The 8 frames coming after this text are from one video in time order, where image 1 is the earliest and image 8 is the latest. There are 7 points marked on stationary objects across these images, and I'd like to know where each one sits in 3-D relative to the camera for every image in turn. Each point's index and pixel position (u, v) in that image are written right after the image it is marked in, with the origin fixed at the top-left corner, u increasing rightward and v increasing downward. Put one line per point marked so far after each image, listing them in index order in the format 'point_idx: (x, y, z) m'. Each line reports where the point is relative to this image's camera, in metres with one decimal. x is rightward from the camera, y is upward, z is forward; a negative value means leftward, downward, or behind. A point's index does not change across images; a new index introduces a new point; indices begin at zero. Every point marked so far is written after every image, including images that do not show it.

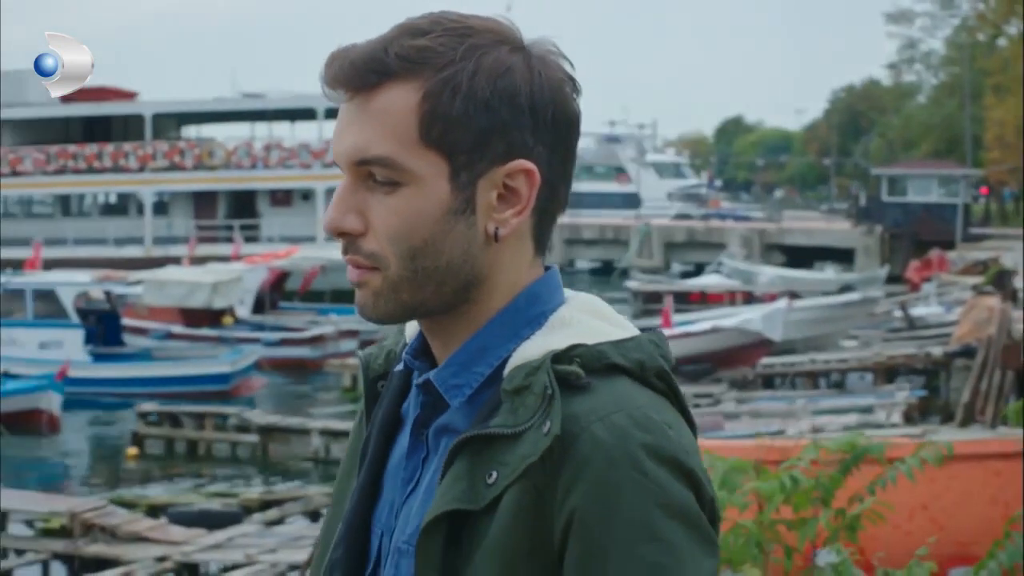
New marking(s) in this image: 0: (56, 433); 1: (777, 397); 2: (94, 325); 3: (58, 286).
0: (-3.8, -1.2, +16.0) m
1: (+2.1, -0.9, +14.7) m
2: (-3.9, -0.4, +17.8) m
3: (-4.1, 0.0, +17.3) m
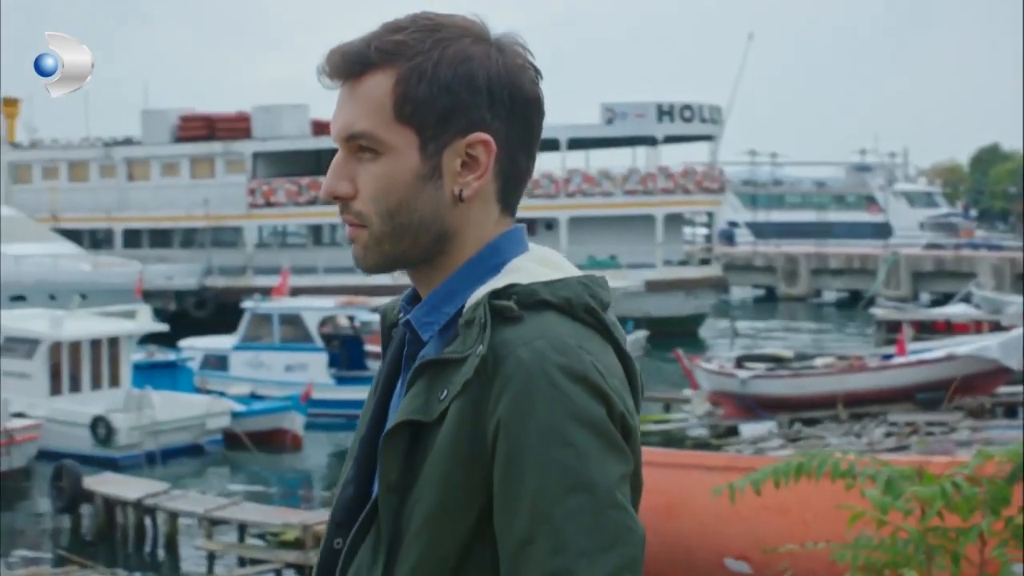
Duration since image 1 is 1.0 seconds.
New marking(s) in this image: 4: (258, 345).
0: (-1.9, -1.4, +16.6) m
1: (+3.8, -1.0, +14.5) m
2: (-1.7, -0.6, +18.5) m
3: (-2.0, -0.2, +17.9) m
4: (-2.4, -0.6, +18.2) m
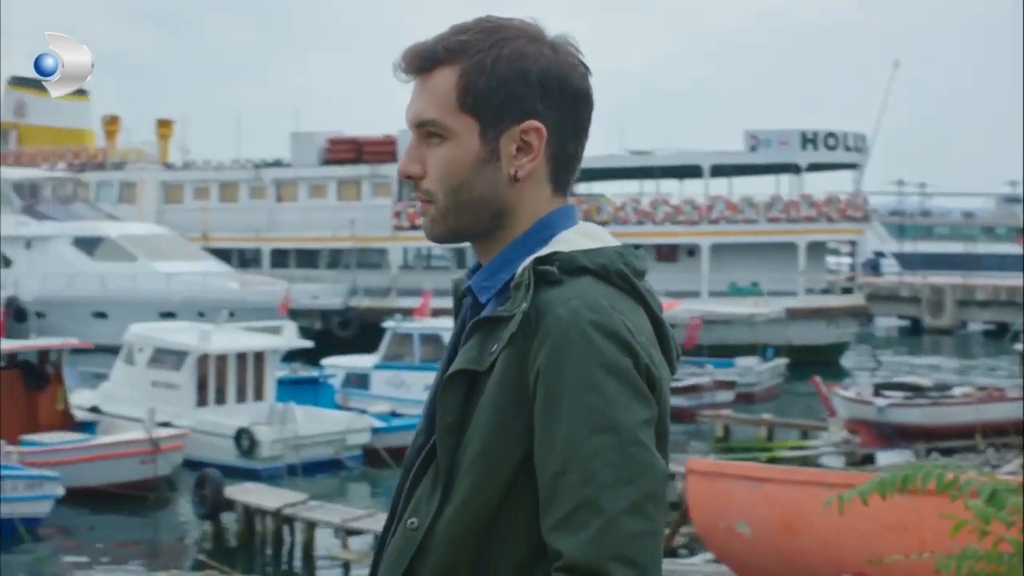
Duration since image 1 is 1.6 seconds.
0: (-0.7, -1.6, +16.9) m
1: (+4.8, -1.3, +14.4) m
2: (-0.4, -0.8, +18.8) m
3: (-0.7, -0.4, +18.3) m
4: (-1.1, -0.7, +18.6) m
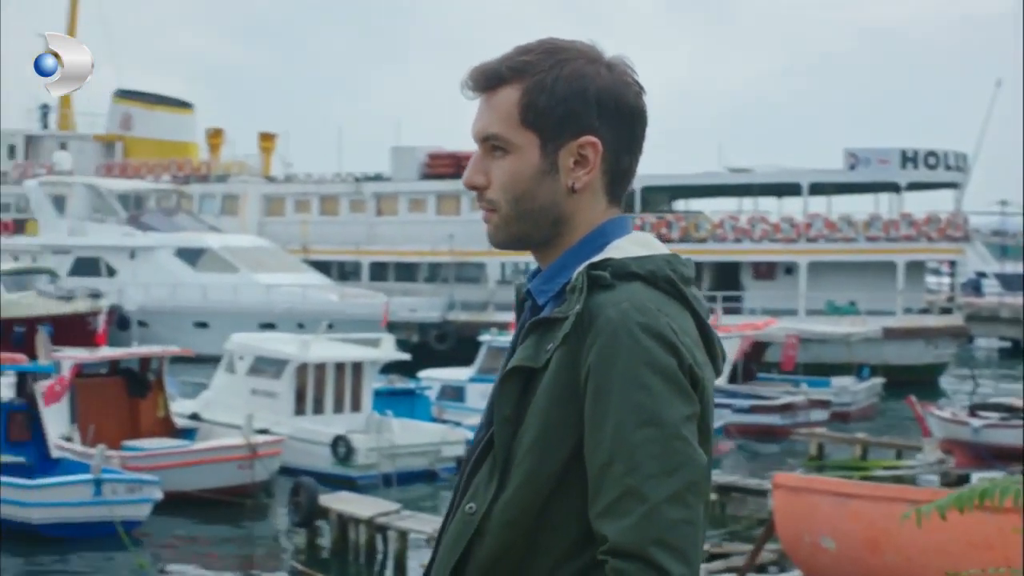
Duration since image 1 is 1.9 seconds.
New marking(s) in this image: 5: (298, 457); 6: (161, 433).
0: (+0.1, -1.7, +17.1) m
1: (+5.5, -1.4, +14.3) m
2: (+0.5, -0.9, +18.9) m
3: (+0.2, -0.5, +18.4) m
4: (-0.2, -0.9, +18.7) m
5: (-1.9, -1.5, +16.9) m
6: (-3.2, -1.4, +17.4) m
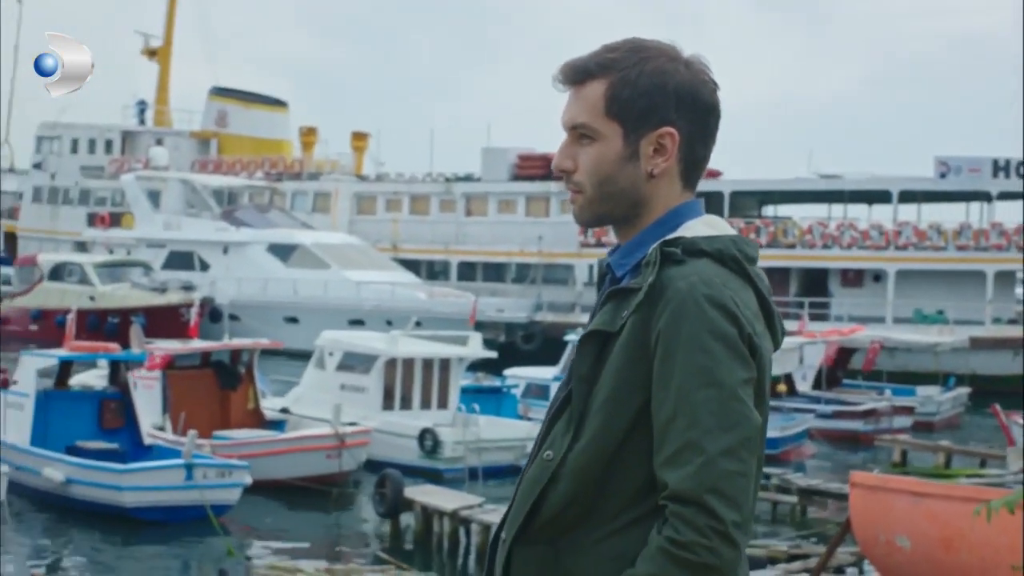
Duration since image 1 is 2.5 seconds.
0: (+0.9, -1.7, +17.3) m
1: (+6.1, -1.5, +14.3) m
2: (+1.4, -0.9, +19.1) m
3: (+1.1, -0.5, +18.6) m
4: (+0.6, -0.9, +19.0) m
5: (-1.2, -1.5, +17.2) m
6: (-2.4, -1.3, +17.7) m
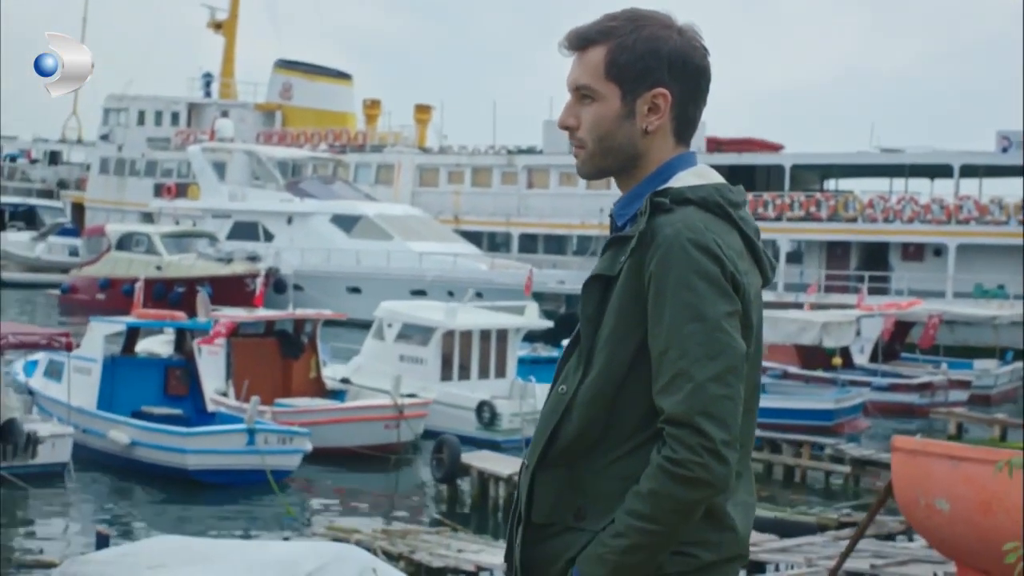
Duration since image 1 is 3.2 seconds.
0: (+1.4, -1.4, +17.6) m
1: (+6.5, -1.3, +14.4) m
2: (+2.0, -0.6, +19.3) m
3: (+1.6, -0.2, +18.9) m
4: (+1.2, -0.6, +19.2) m
5: (-0.6, -1.2, +17.6) m
6: (-1.9, -1.0, +18.1) m
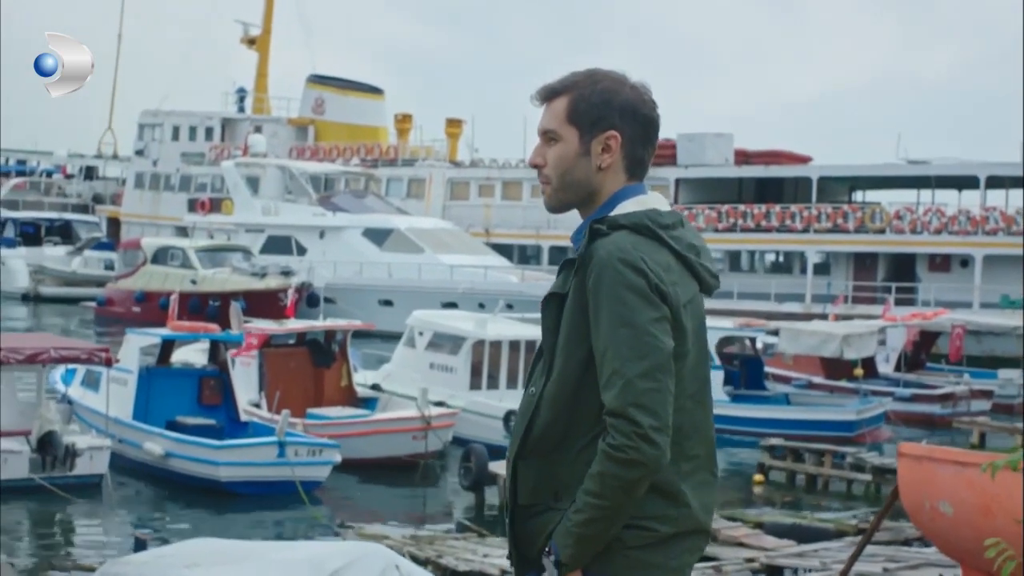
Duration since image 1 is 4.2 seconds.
0: (+1.6, -1.5, +17.9) m
1: (+6.7, -1.4, +14.7) m
2: (+2.2, -0.8, +19.7) m
3: (+1.9, -0.4, +19.3) m
4: (+1.5, -0.7, +19.6) m
5: (-0.4, -1.3, +18.0) m
6: (-1.6, -1.1, +18.6) m
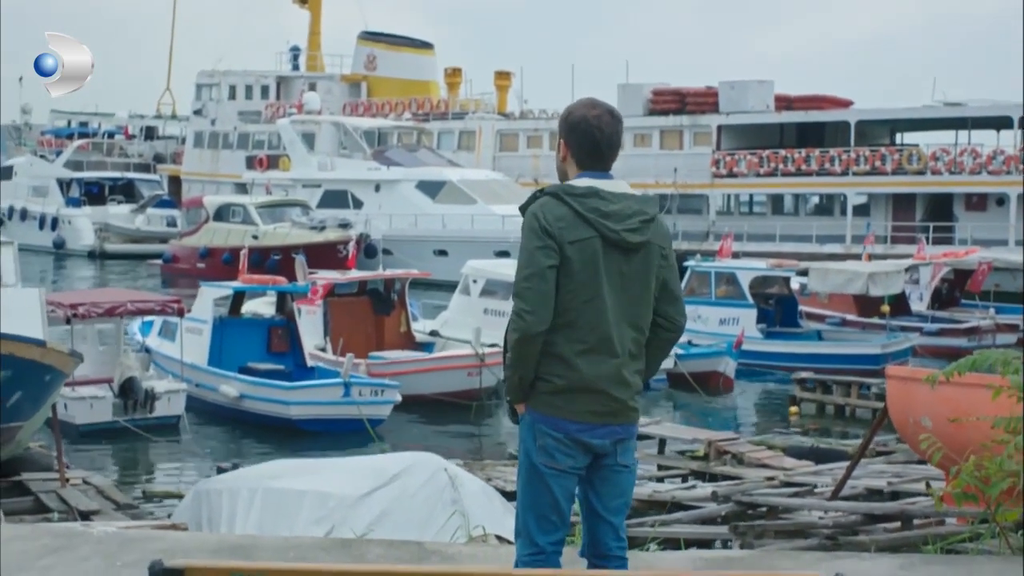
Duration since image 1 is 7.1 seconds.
0: (+2.1, -1.0, +19.4) m
1: (+7.1, -0.8, +16.0) m
2: (+2.7, -0.1, +21.1) m
3: (+2.4, +0.2, +20.7) m
4: (+2.0, -0.1, +21.1) m
5: (+0.1, -0.8, +19.5) m
6: (-1.2, -0.6, +20.1) m
